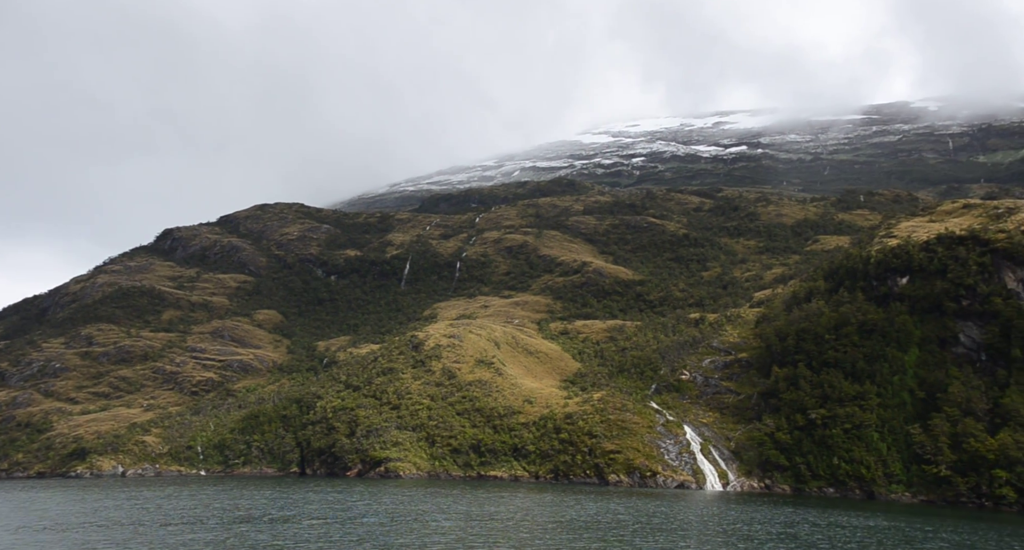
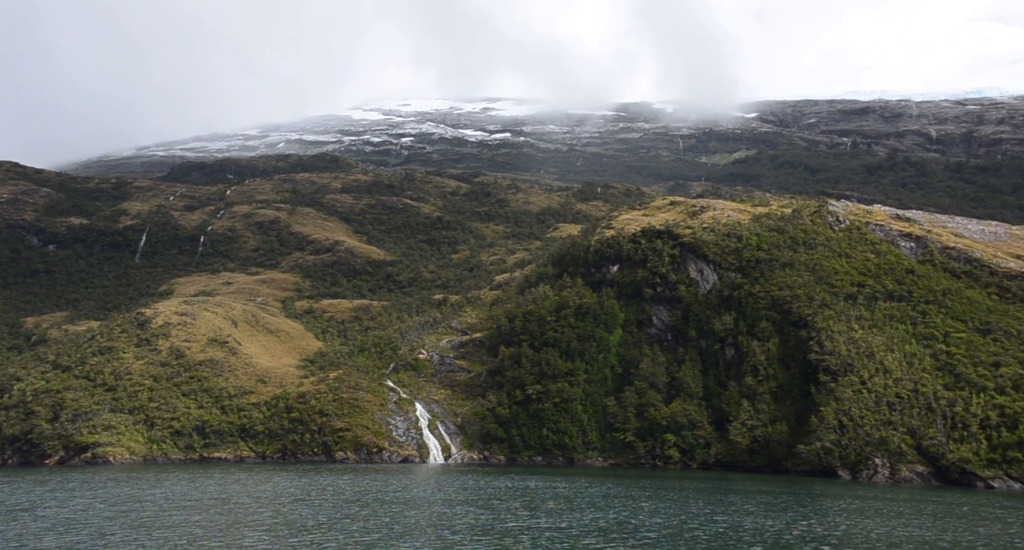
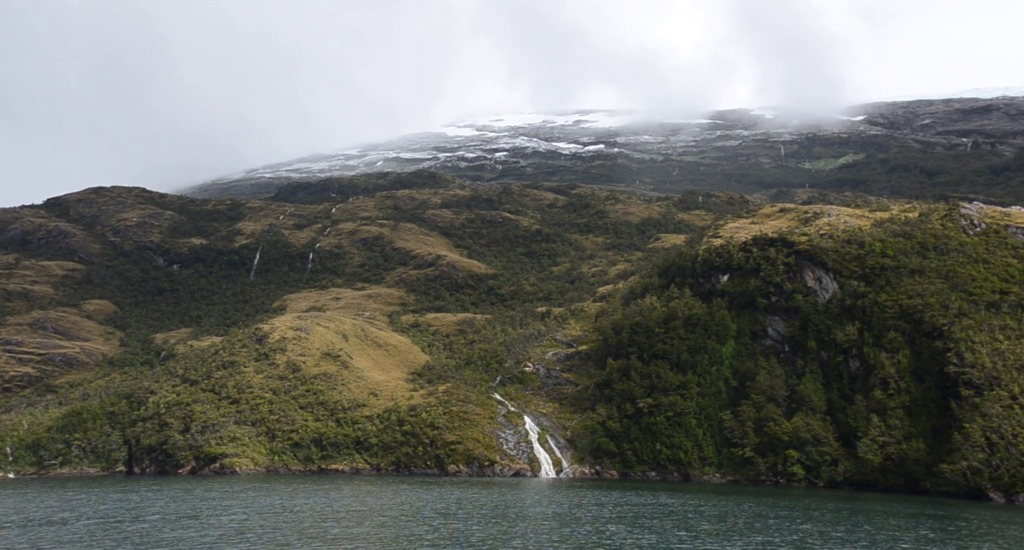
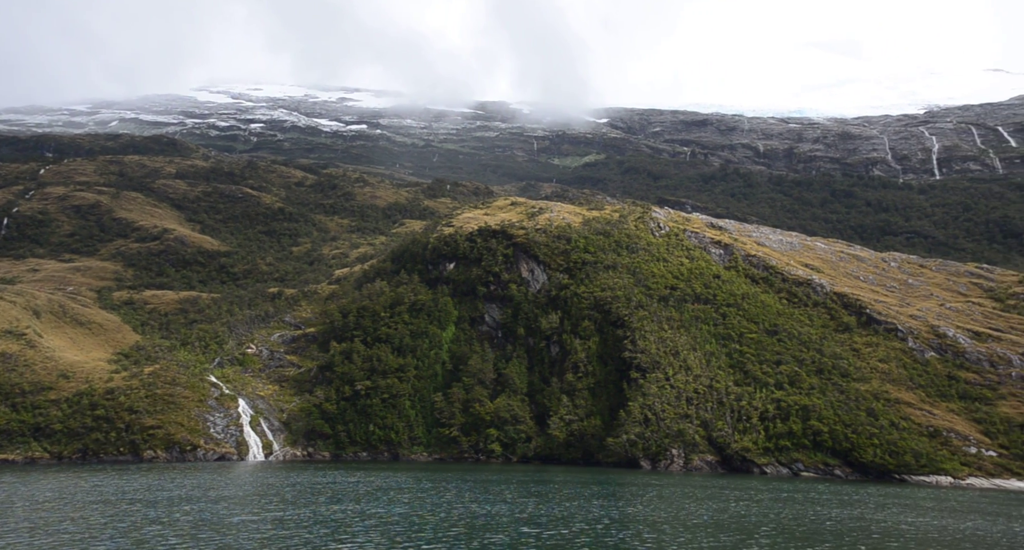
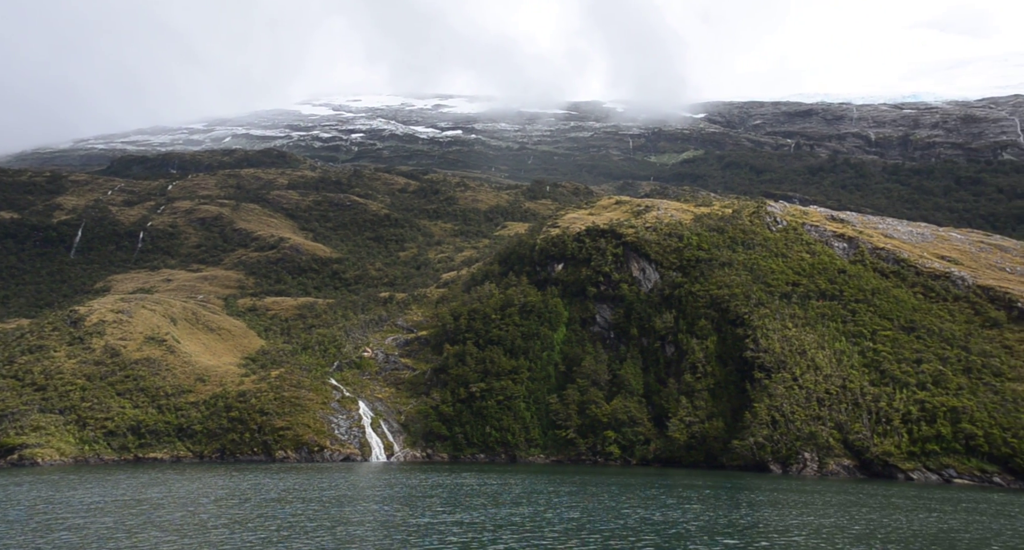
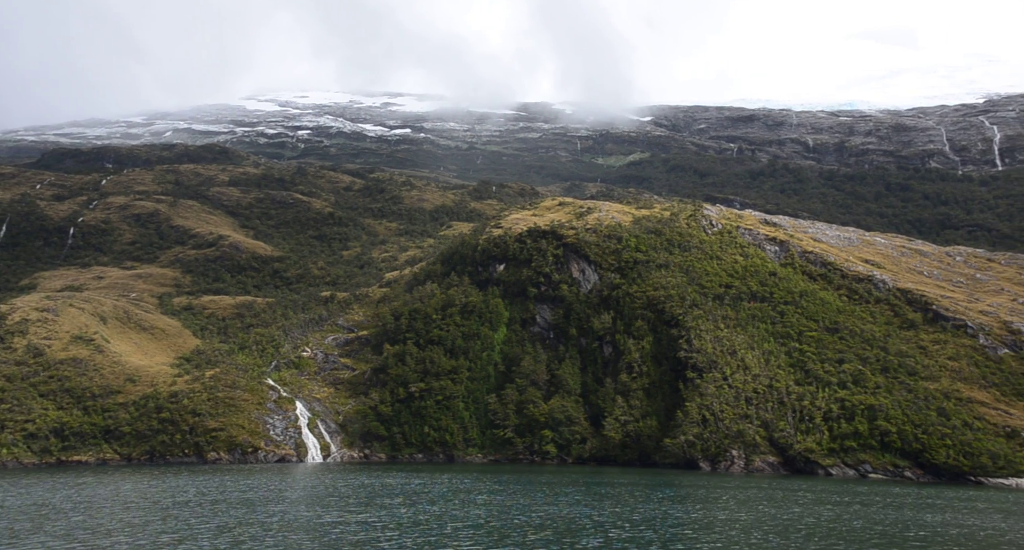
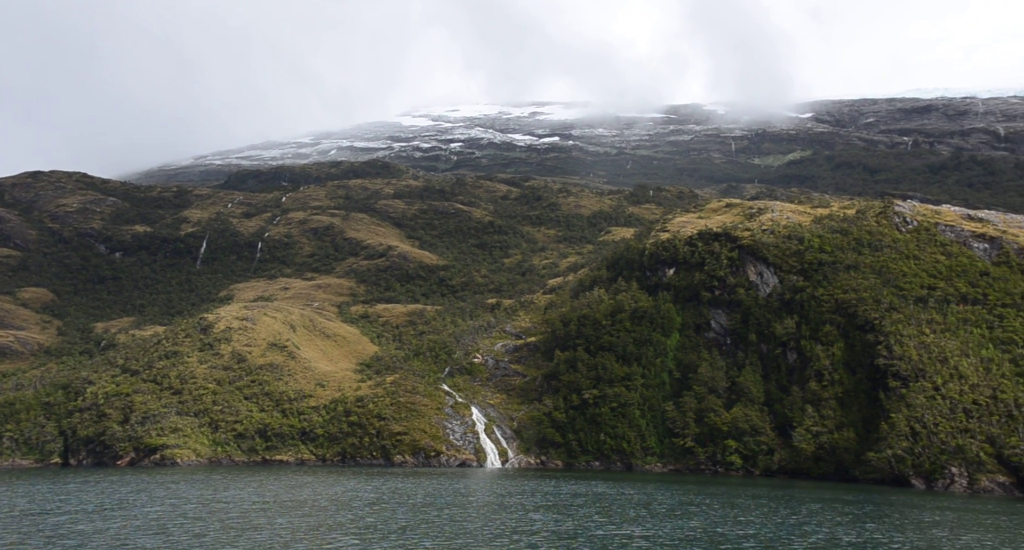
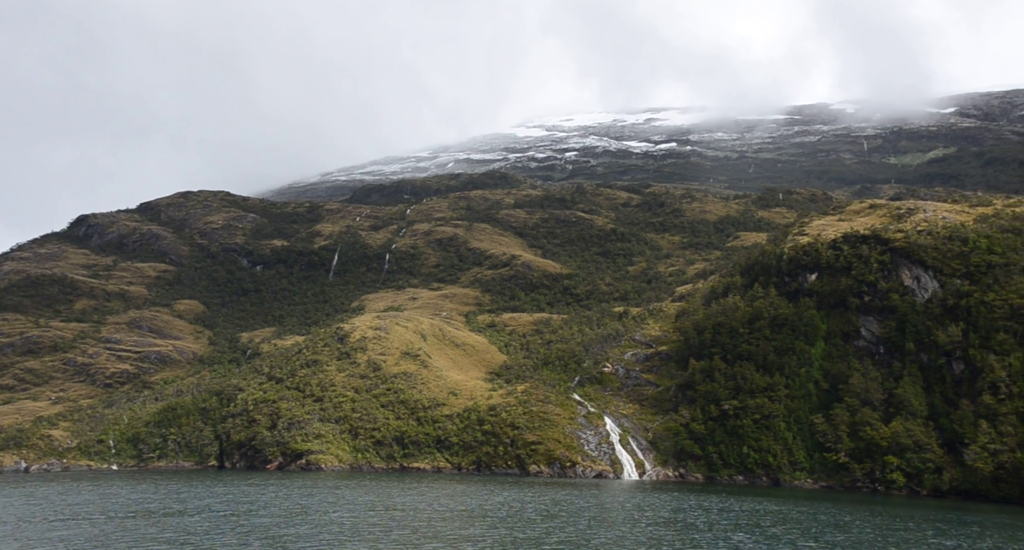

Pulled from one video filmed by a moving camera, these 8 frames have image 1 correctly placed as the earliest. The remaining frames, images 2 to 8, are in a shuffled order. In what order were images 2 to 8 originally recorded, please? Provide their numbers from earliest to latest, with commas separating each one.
8, 3, 7, 2, 5, 6, 4
